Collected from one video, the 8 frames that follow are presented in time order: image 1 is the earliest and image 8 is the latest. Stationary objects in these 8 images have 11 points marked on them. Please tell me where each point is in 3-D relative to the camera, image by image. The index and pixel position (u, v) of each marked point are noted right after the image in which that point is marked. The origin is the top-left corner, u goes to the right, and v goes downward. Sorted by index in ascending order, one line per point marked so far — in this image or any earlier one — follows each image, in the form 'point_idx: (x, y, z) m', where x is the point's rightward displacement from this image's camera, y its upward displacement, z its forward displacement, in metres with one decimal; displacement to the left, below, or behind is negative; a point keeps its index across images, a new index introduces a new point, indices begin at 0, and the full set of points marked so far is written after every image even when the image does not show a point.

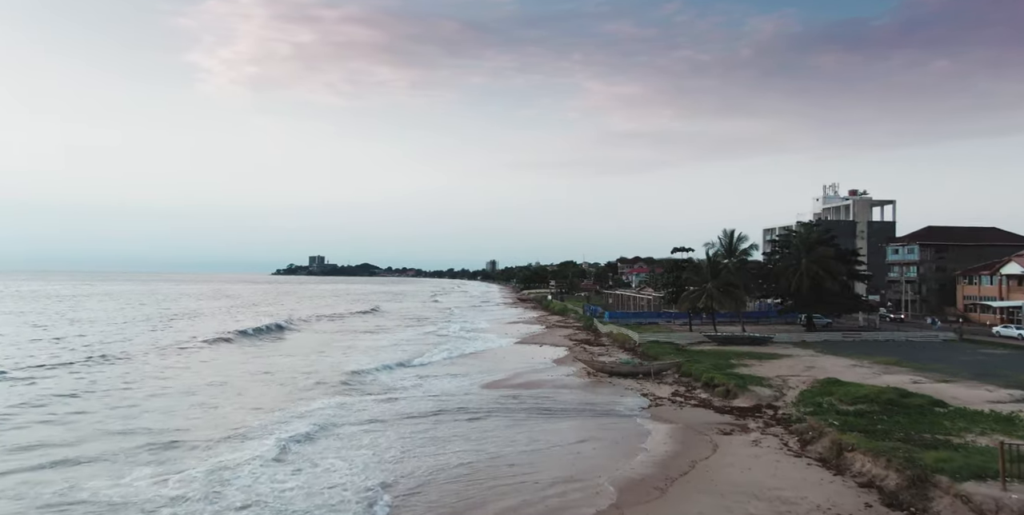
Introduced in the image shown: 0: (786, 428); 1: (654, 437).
0: (+6.7, -4.2, +17.3) m
1: (+3.5, -4.4, +17.5) m
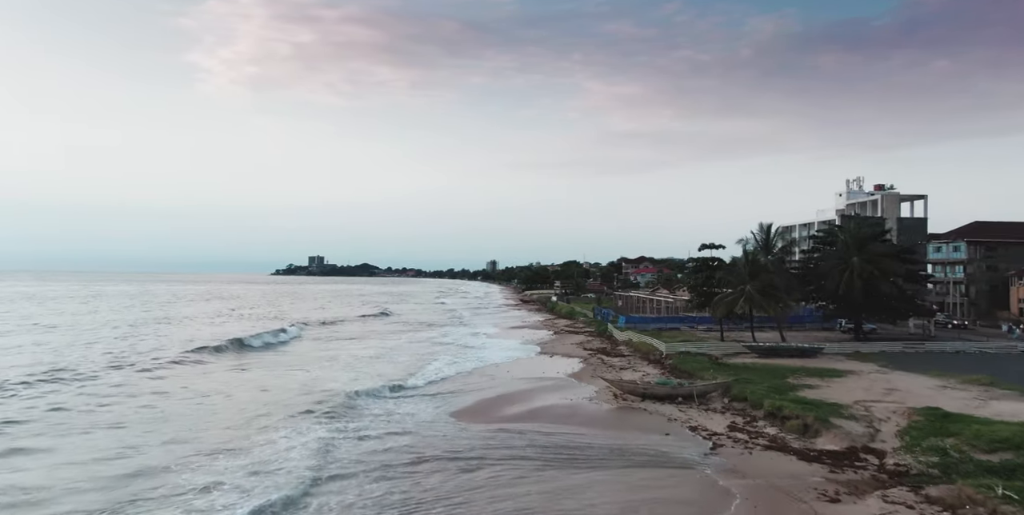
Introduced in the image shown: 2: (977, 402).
0: (+7.0, -4.1, +12.3) m
1: (+3.8, -4.3, +12.5) m
2: (+13.0, -4.0, +19.7) m
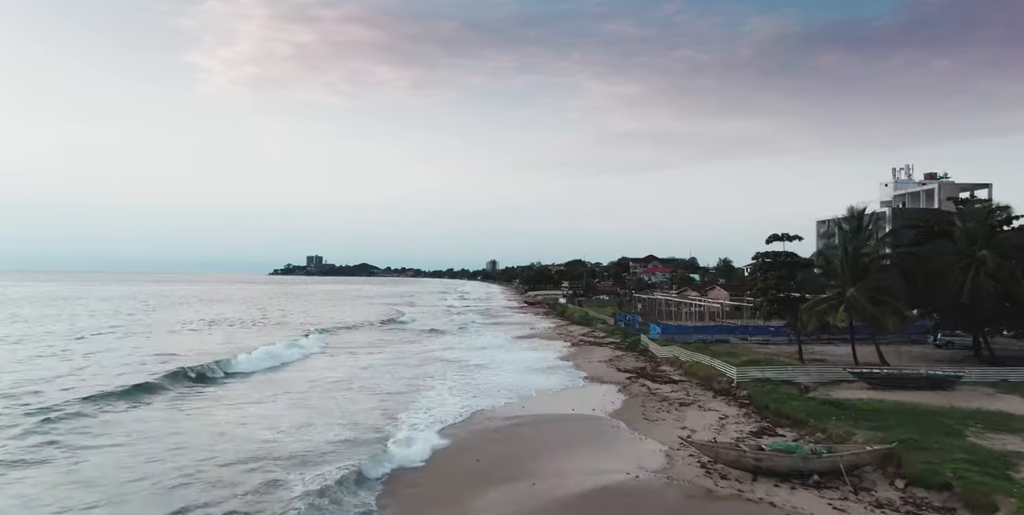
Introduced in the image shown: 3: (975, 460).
0: (+7.6, -3.9, +3.8) m
1: (+4.4, -4.1, +4.0) m
2: (+13.5, -3.8, +11.2) m
3: (+8.5, -3.8, +13.0) m
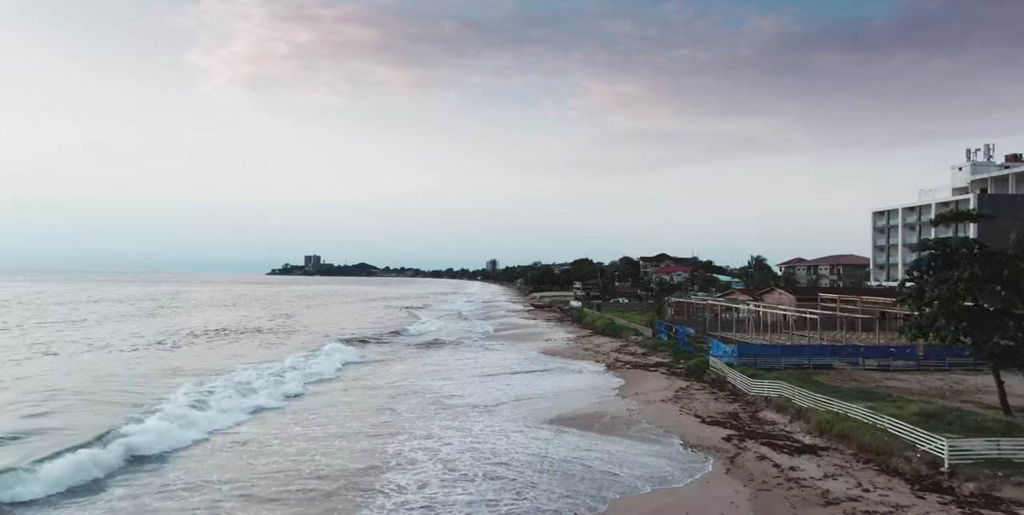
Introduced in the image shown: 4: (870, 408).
0: (+8.3, -3.6, -6.6) m
1: (+5.1, -3.9, -6.4) m
2: (+14.2, -3.5, +0.8) m
3: (+9.2, -3.5, +2.6) m
4: (+9.2, -3.8, +17.9) m
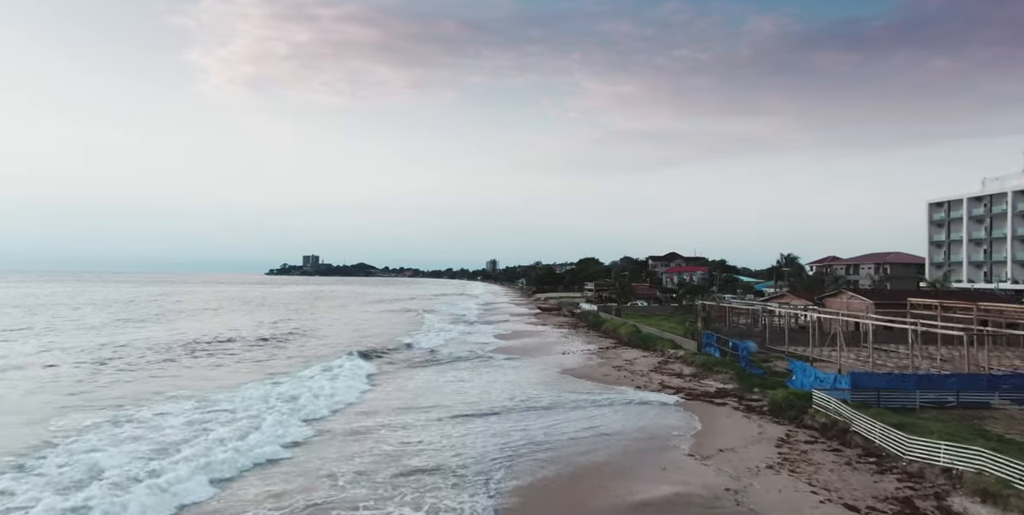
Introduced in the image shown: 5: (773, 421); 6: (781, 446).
0: (+8.9, -3.4, -14.6) m
1: (+5.7, -3.7, -14.4) m
2: (+14.8, -3.3, -7.1) m
3: (+9.8, -3.3, -5.4) m
4: (+9.7, -3.6, +9.9) m
5: (+7.1, -4.5, +19.4) m
6: (+6.4, -4.4, +16.9) m
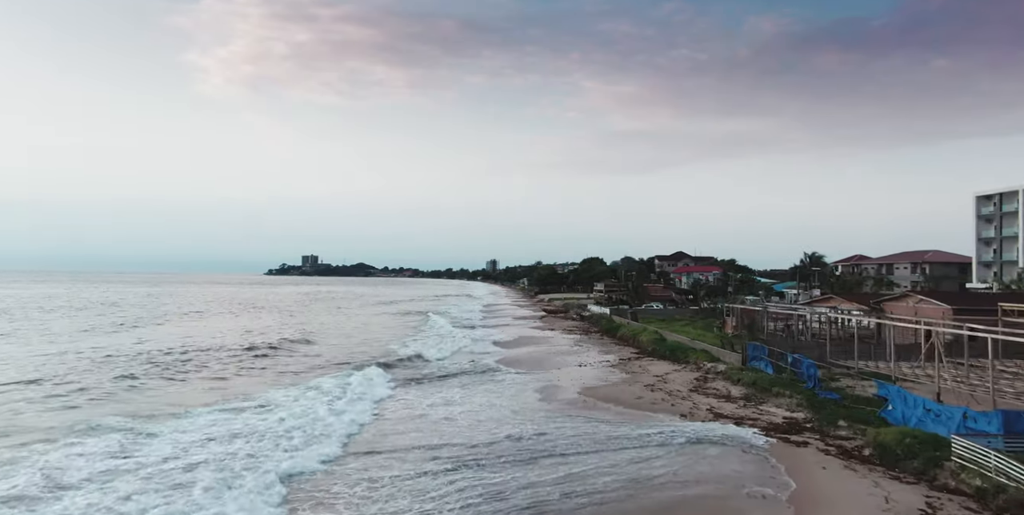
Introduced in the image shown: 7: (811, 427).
0: (+9.3, -3.3, -20.0) m
1: (+6.1, -3.5, -19.8) m
2: (+15.2, -3.2, -12.5) m
3: (+10.2, -3.1, -10.8) m
4: (+10.1, -3.5, +4.5) m
5: (+7.5, -4.3, +14.0) m
6: (+6.8, -4.3, +11.5) m
7: (+8.1, -4.5, +19.2) m
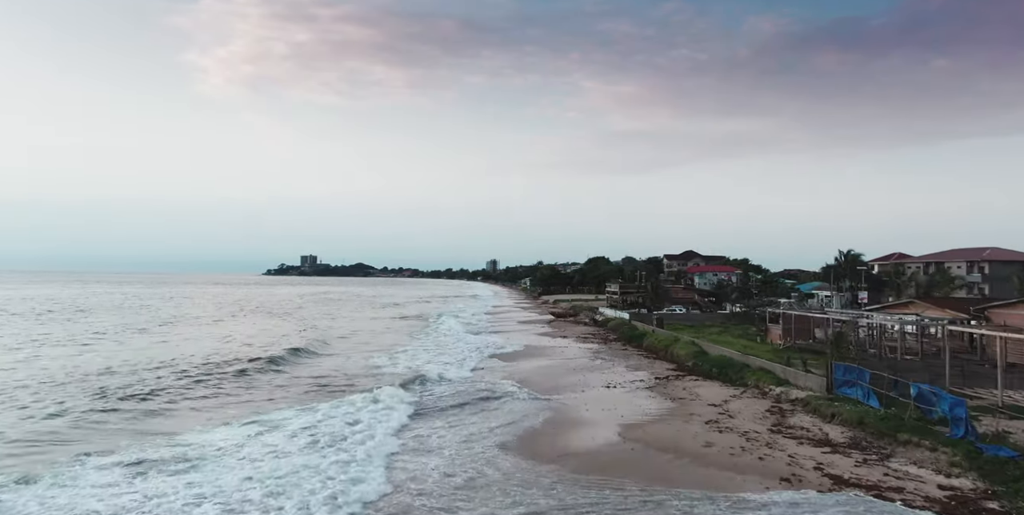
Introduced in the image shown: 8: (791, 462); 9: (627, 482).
0: (+9.8, -3.1, -26.7) m
1: (+6.6, -3.4, -26.5) m
2: (+15.7, -3.0, -19.3) m
3: (+10.7, -3.0, -17.5) m
4: (+10.6, -3.3, -2.2) m
5: (+8.0, -4.2, +7.3) m
6: (+7.3, -4.1, +4.8) m
7: (+8.6, -4.4, +12.5) m
8: (+6.3, -4.6, +15.0) m
9: (+2.9, -4.5, +14.7) m
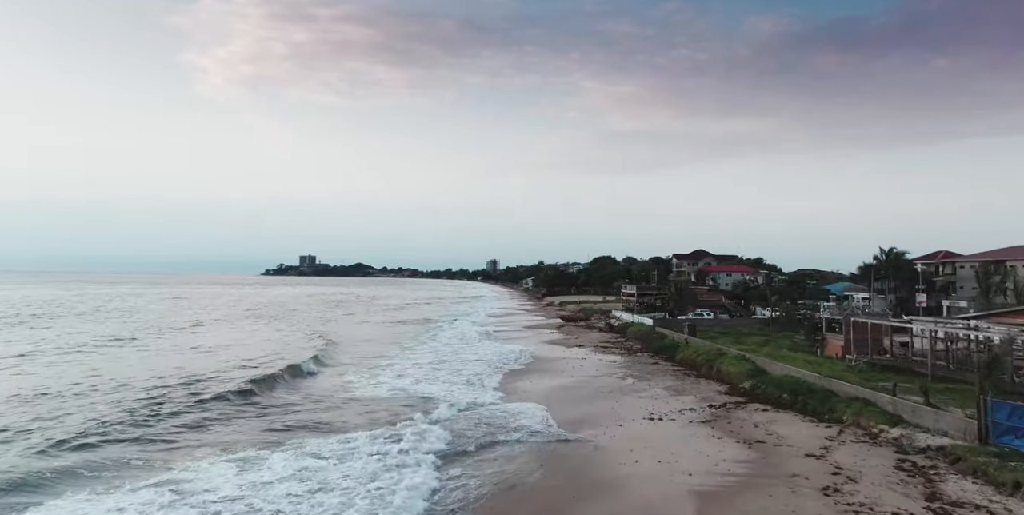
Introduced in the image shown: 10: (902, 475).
0: (+10.2, -2.9, -33.3) m
1: (+7.0, -3.2, -33.1) m
2: (+16.2, -2.8, -25.9) m
3: (+11.1, -2.8, -24.1) m
4: (+11.1, -3.1, -8.8) m
5: (+8.4, -4.0, +0.7) m
6: (+7.7, -3.9, -1.8) m
7: (+9.0, -4.2, +5.9) m
8: (+6.7, -4.4, +8.4) m
9: (+3.4, -4.3, +8.1) m
10: (+8.1, -4.5, +13.9) m
